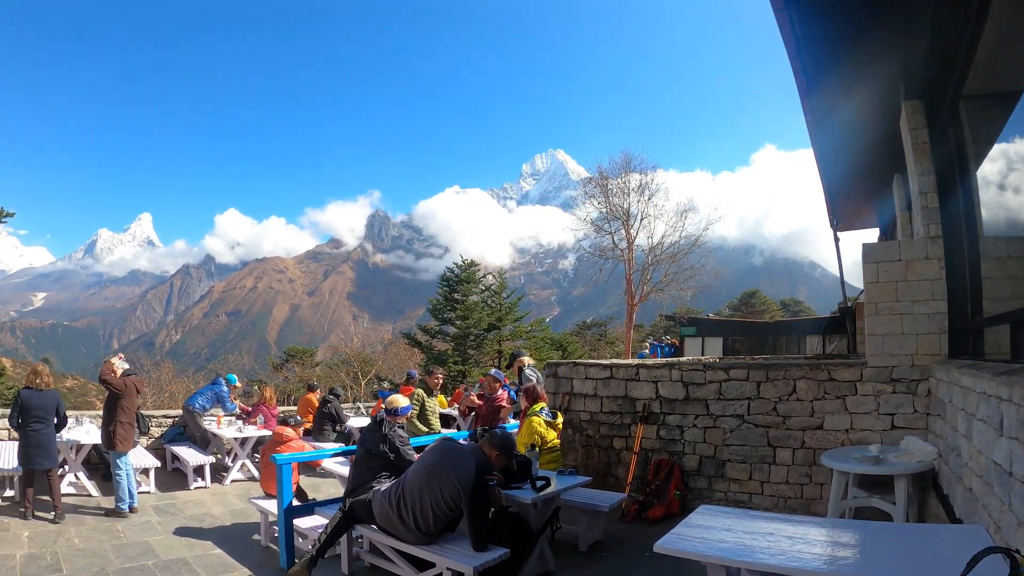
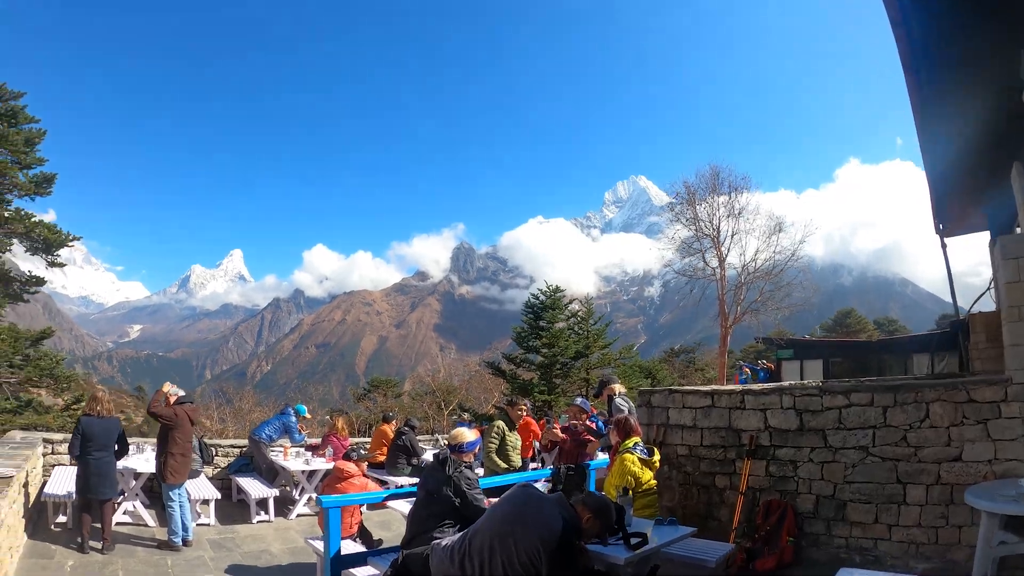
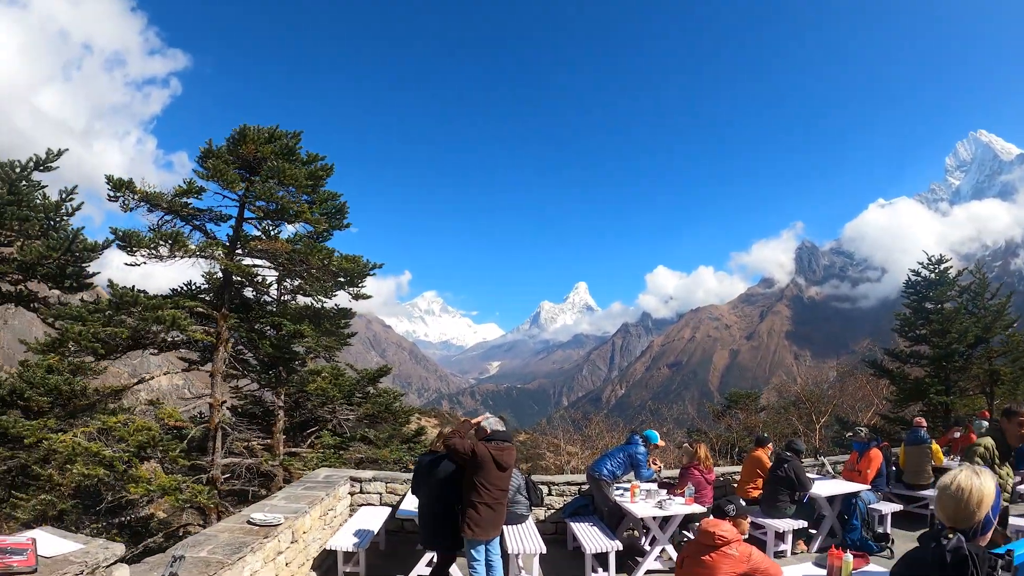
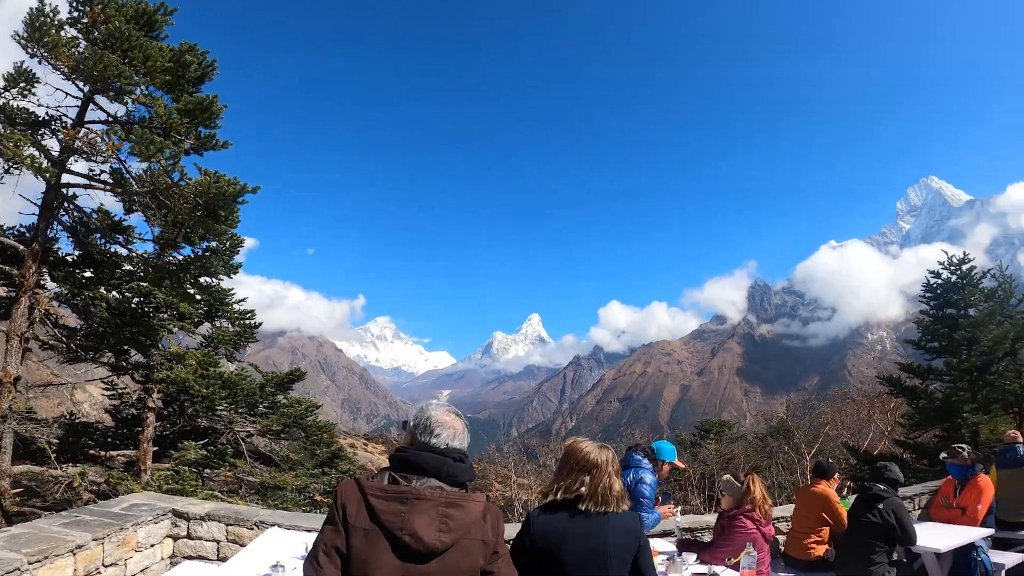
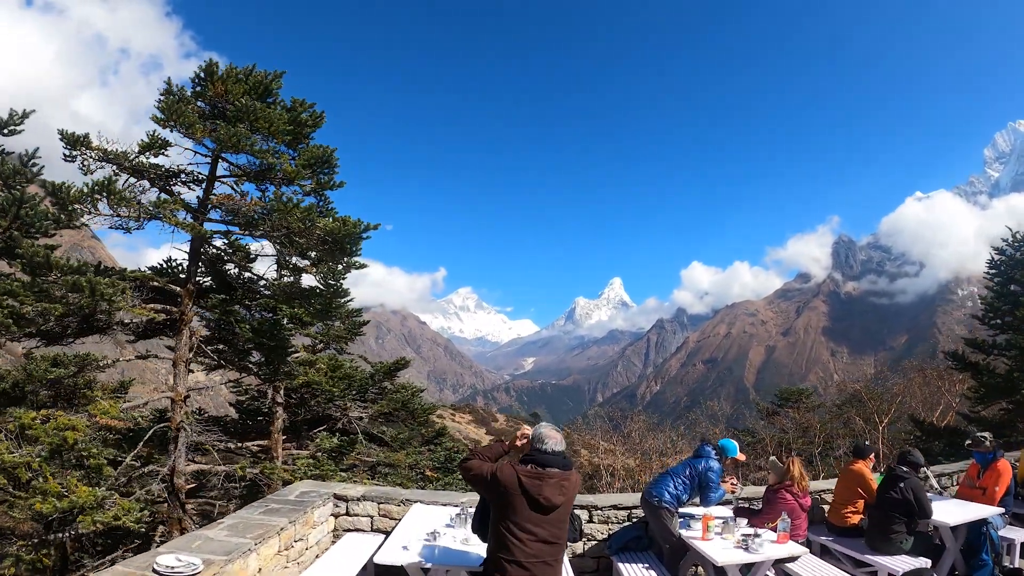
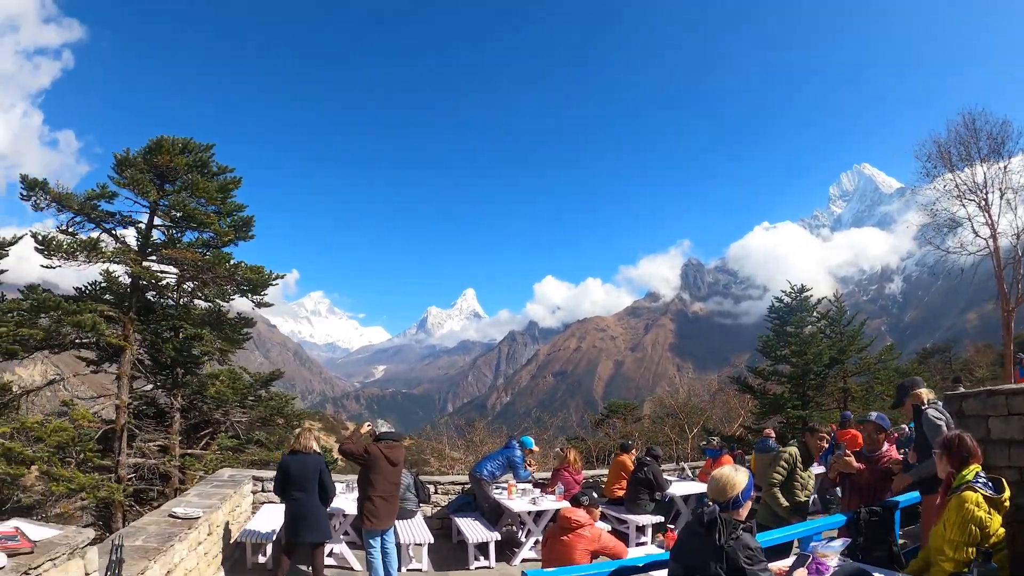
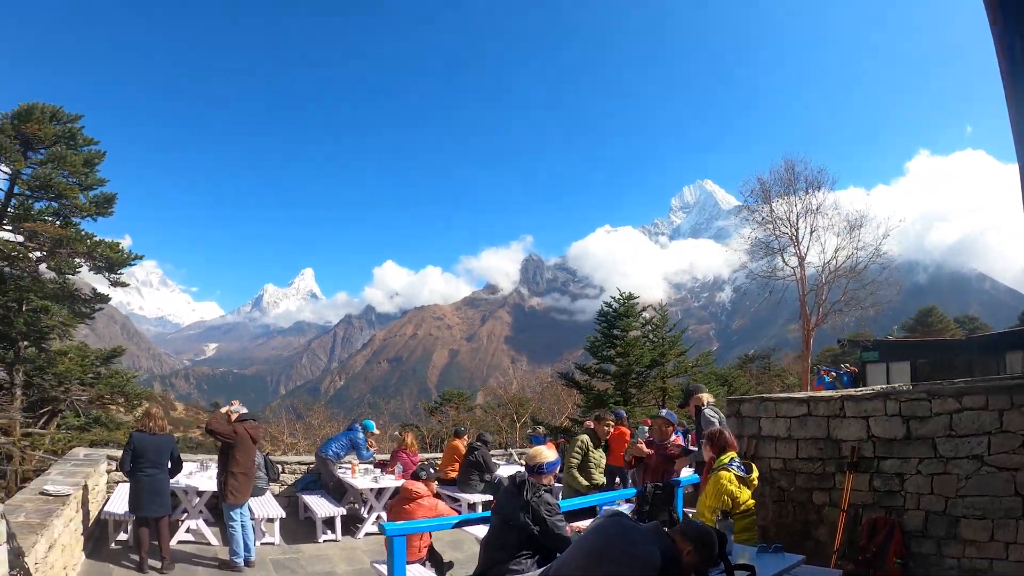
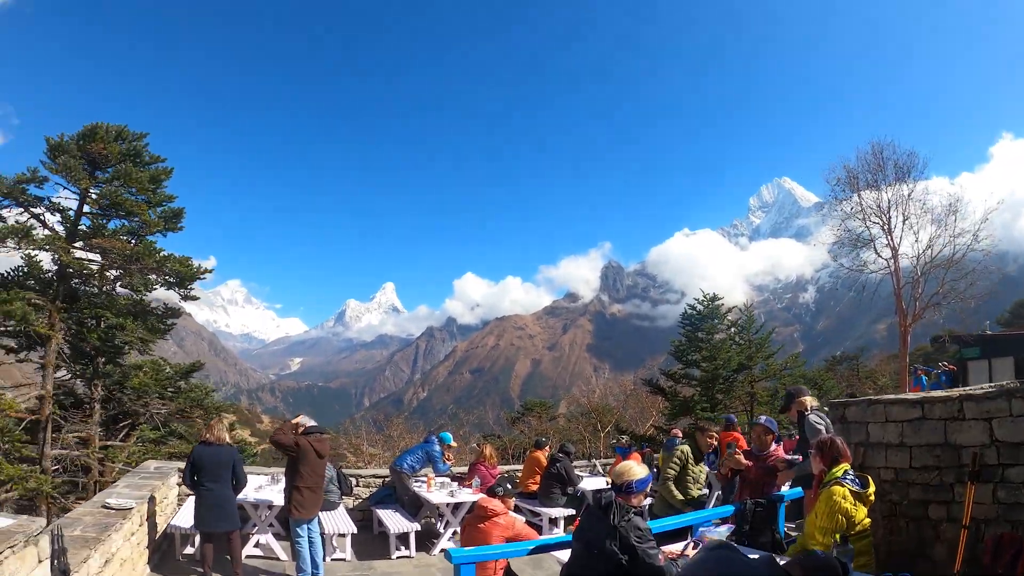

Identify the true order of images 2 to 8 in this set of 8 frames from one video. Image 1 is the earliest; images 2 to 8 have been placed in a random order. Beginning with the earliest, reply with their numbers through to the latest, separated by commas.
2, 7, 8, 6, 3, 5, 4
